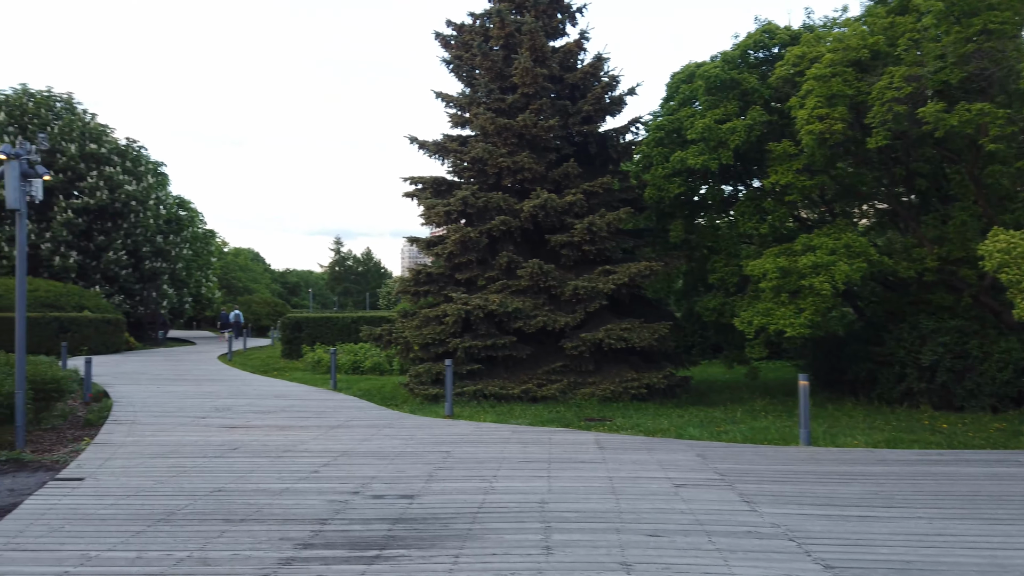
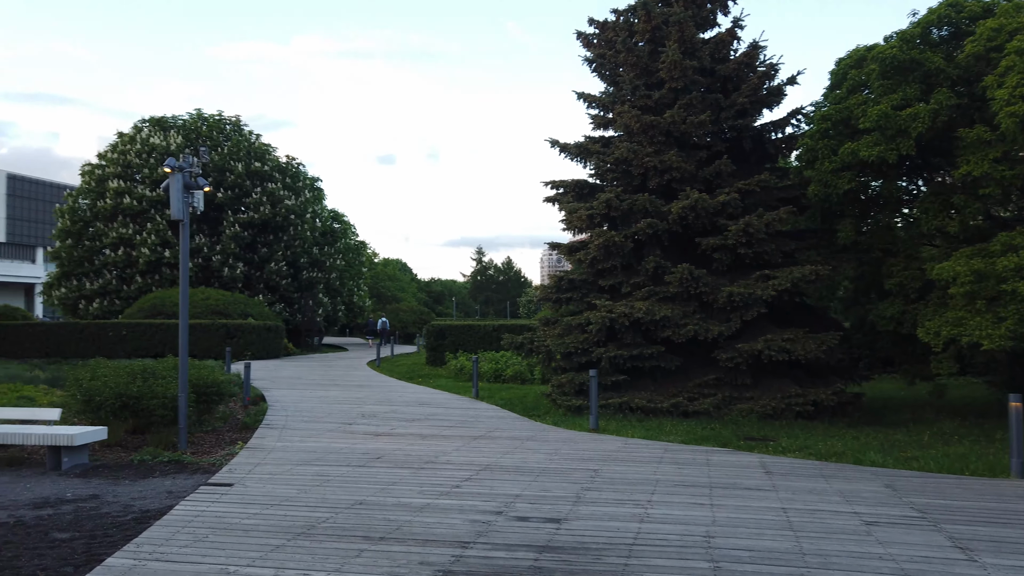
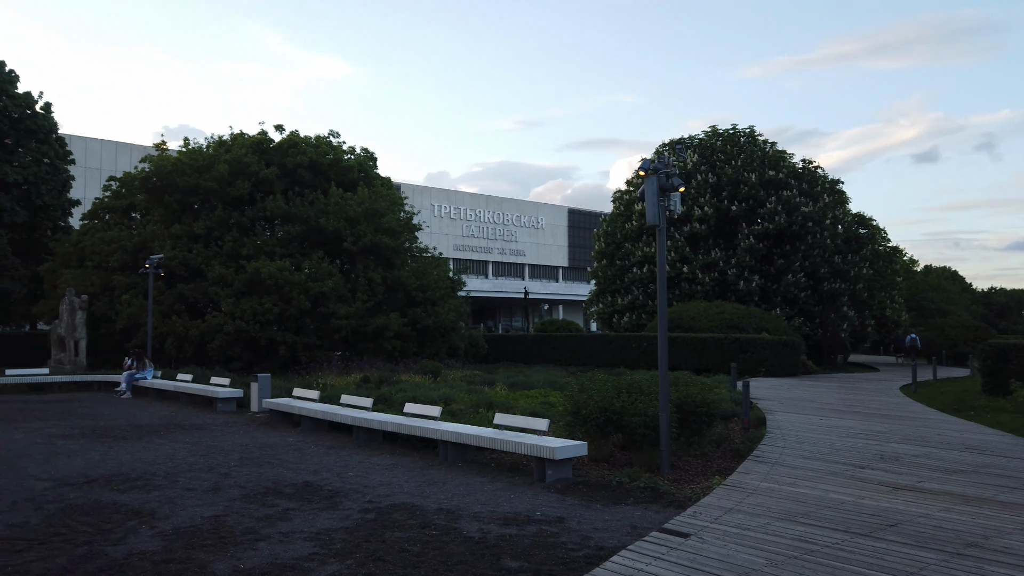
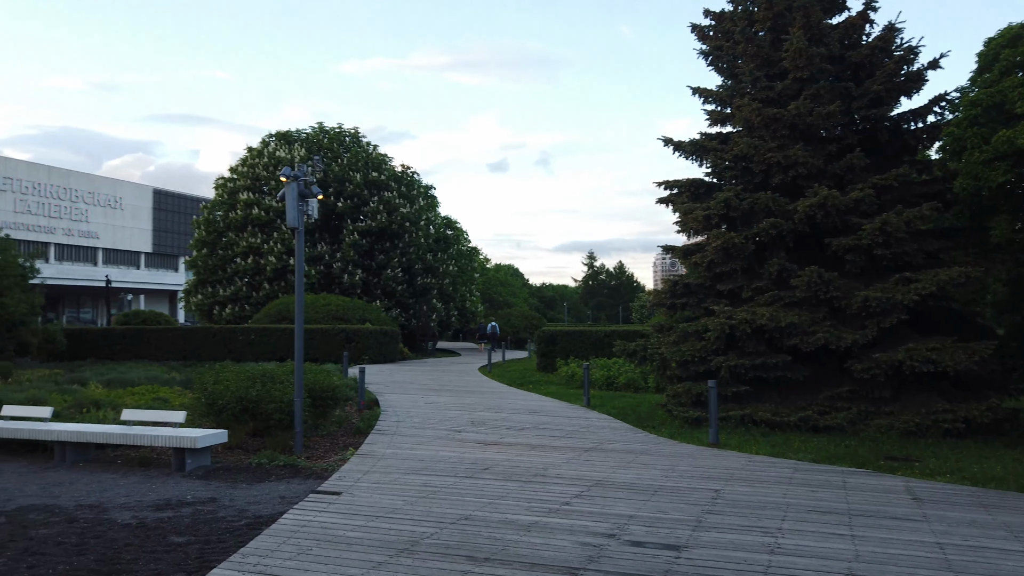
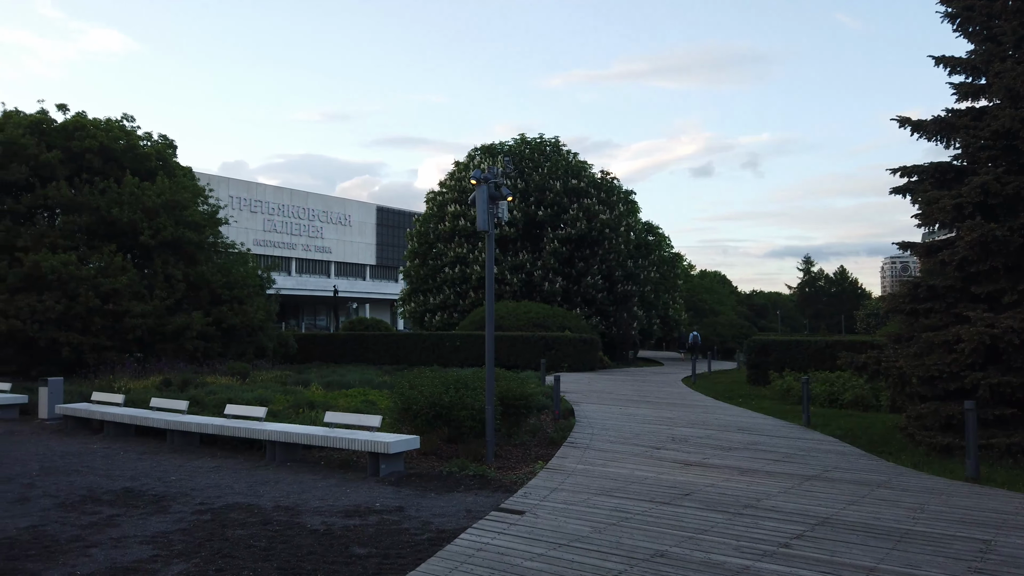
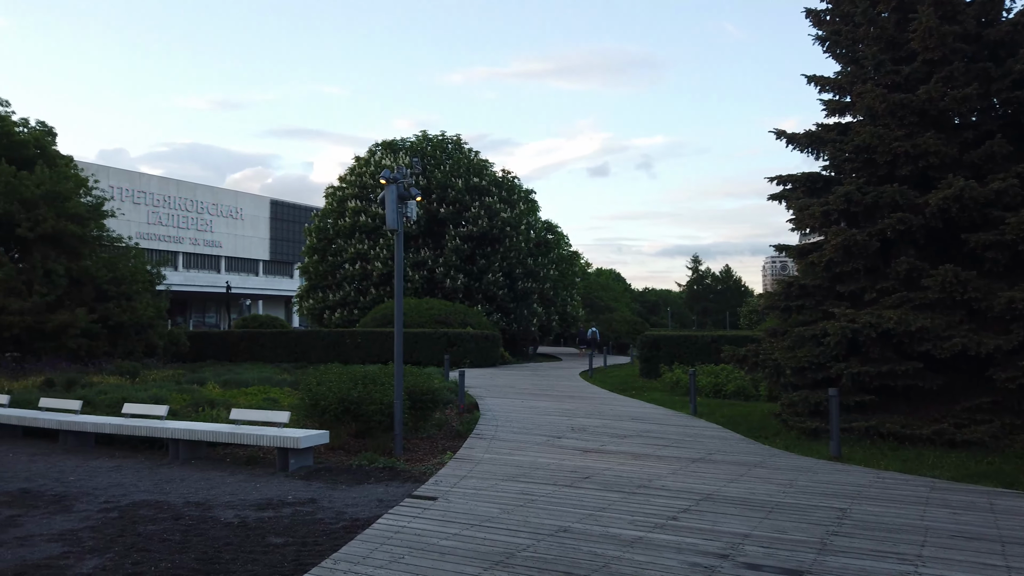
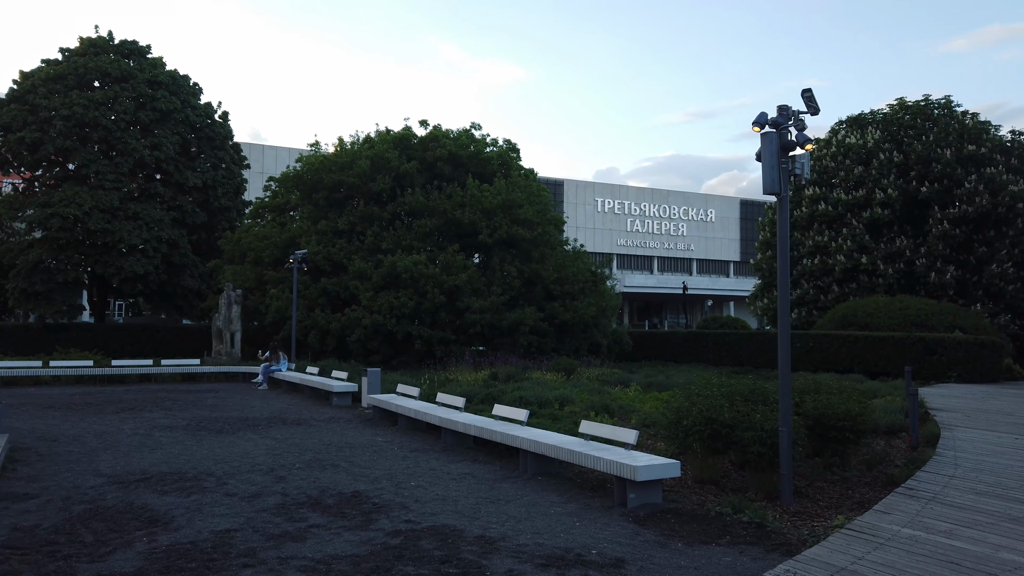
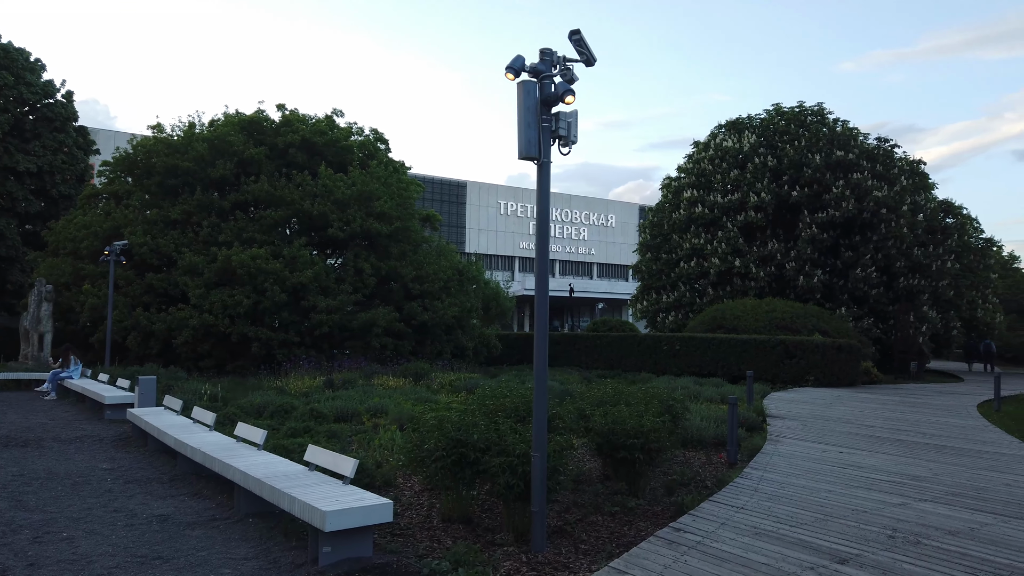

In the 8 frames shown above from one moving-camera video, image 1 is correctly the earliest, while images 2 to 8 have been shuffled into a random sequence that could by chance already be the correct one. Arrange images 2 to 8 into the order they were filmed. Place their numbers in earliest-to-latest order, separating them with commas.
2, 4, 6, 5, 3, 7, 8
